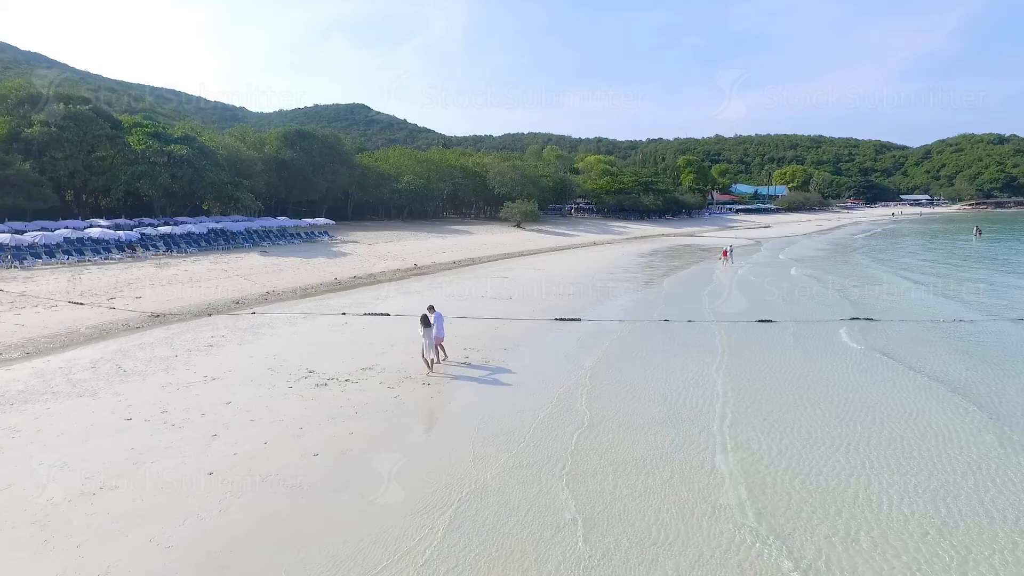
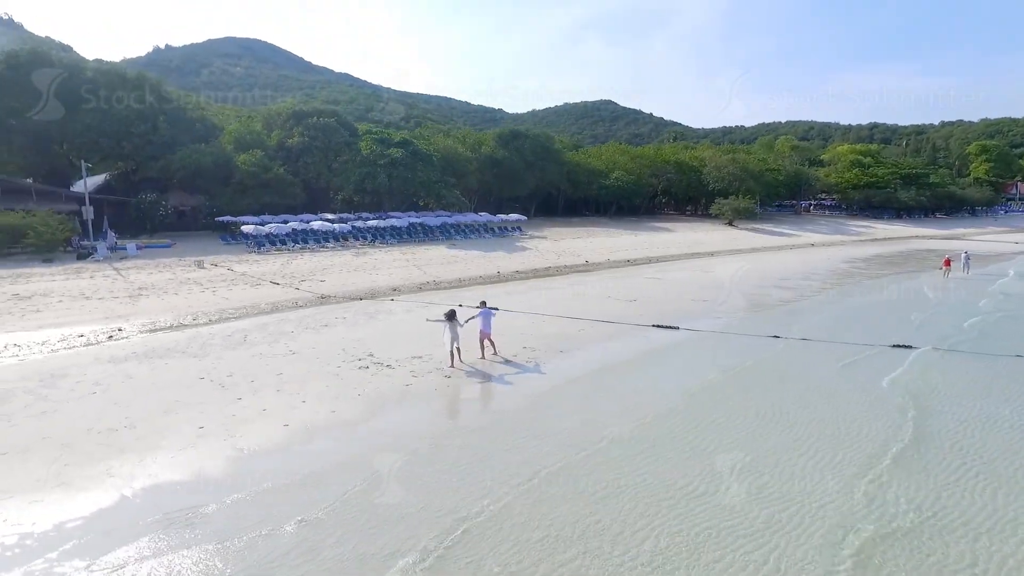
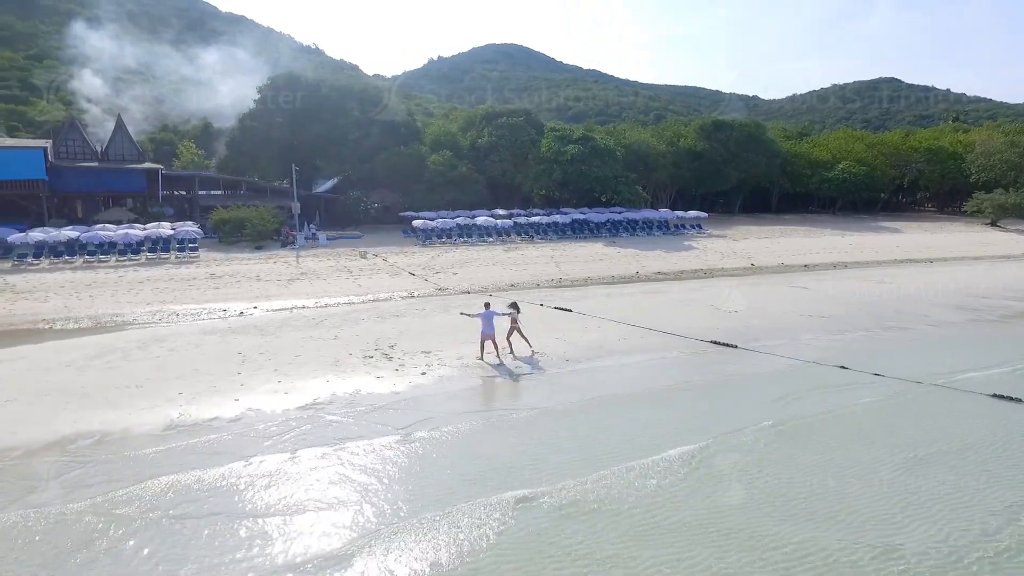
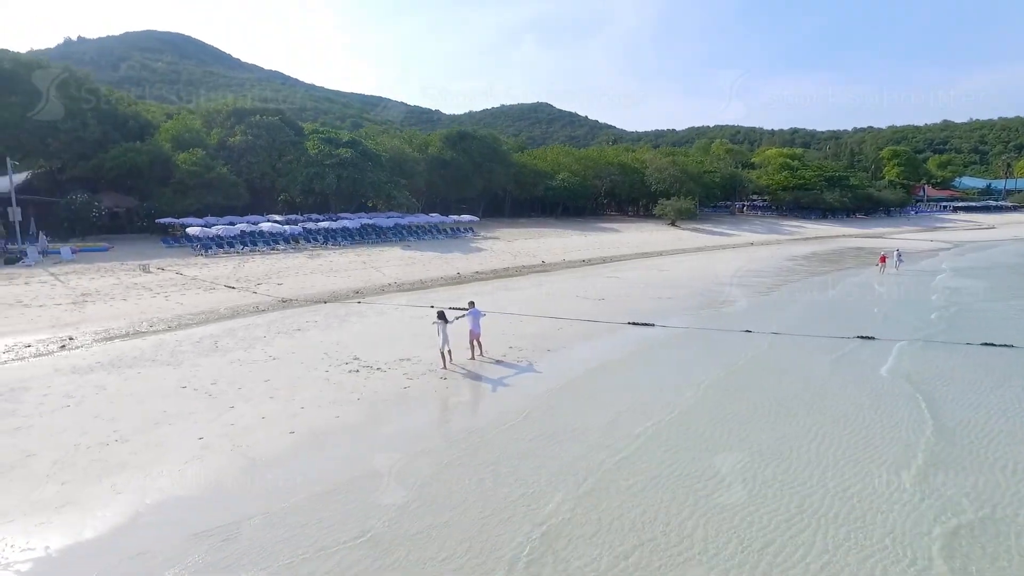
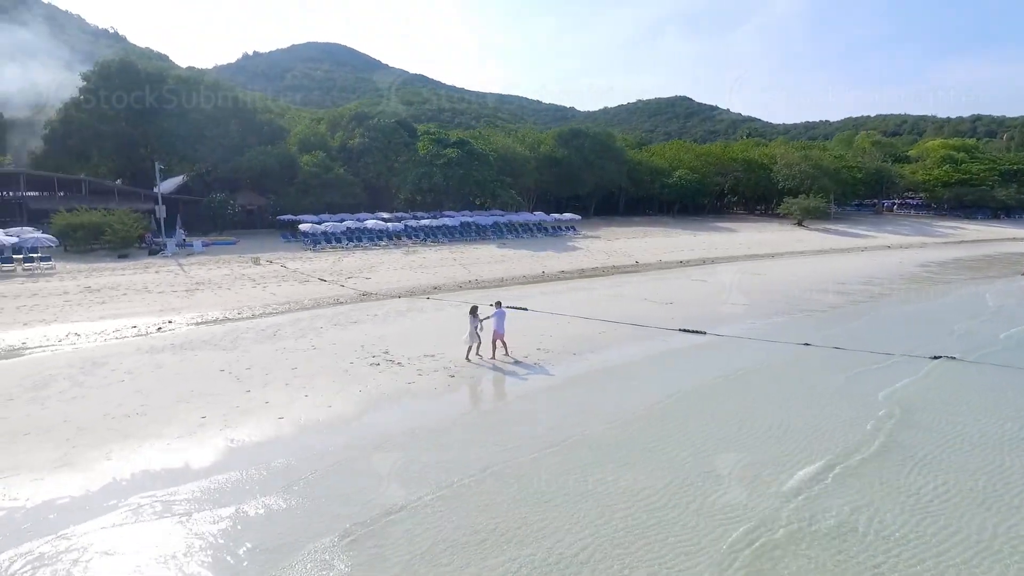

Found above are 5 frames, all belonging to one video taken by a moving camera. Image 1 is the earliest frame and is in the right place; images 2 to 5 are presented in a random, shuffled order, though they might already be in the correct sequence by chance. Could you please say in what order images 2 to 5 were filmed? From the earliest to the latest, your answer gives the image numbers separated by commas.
4, 2, 5, 3
